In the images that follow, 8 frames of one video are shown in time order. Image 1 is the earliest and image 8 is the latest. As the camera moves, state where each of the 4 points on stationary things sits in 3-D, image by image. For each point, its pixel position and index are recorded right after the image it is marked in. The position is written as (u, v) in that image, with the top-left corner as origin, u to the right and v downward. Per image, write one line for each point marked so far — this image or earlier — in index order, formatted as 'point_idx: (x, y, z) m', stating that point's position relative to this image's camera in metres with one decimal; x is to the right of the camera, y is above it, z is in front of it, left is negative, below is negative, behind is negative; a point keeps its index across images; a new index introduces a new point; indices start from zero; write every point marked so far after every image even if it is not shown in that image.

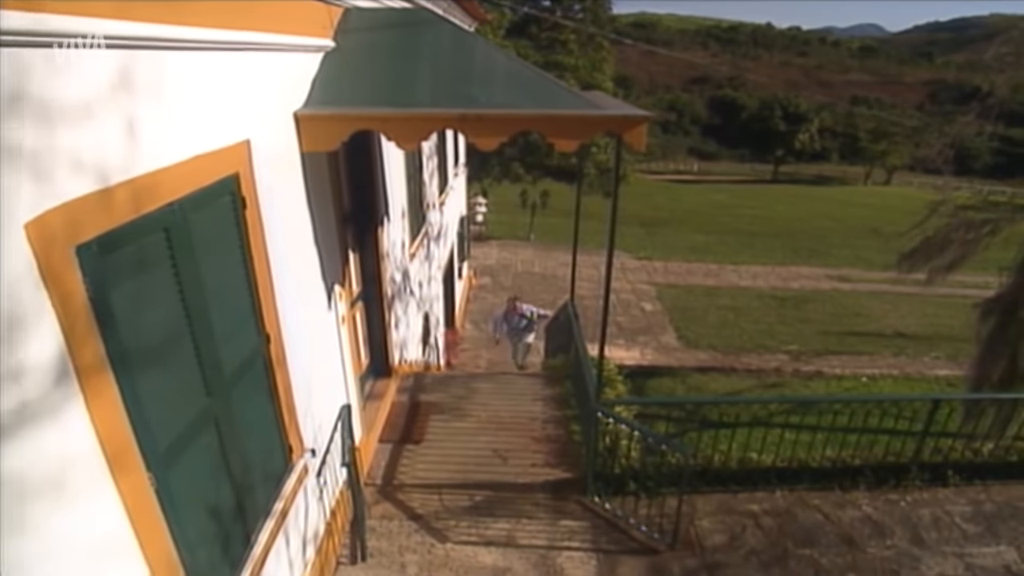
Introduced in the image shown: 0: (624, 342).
0: (+2.0, -1.0, +14.4) m
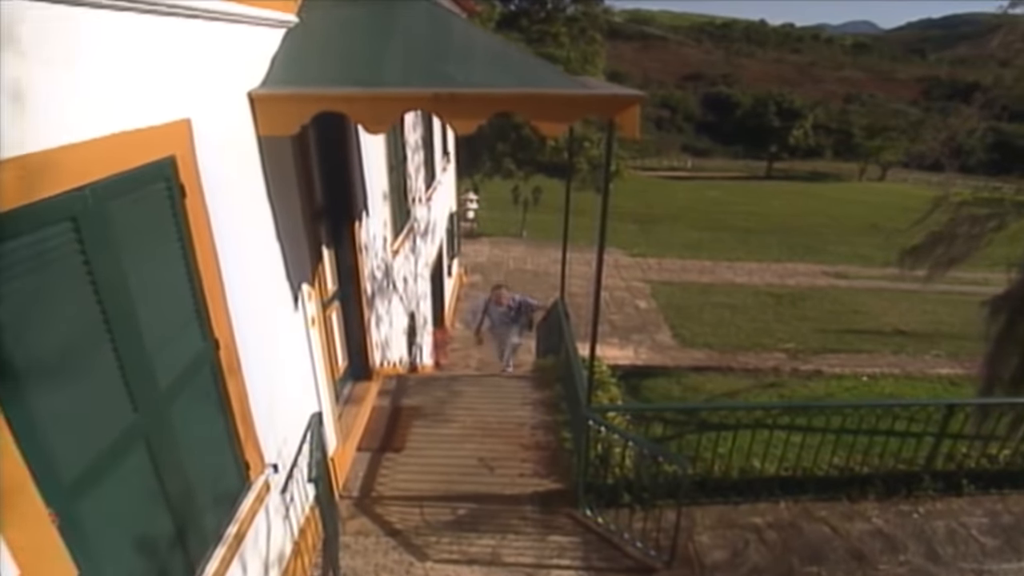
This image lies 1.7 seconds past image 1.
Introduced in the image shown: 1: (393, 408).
0: (+1.8, -0.9, +14.0) m
1: (-1.0, -1.0, +6.8) m
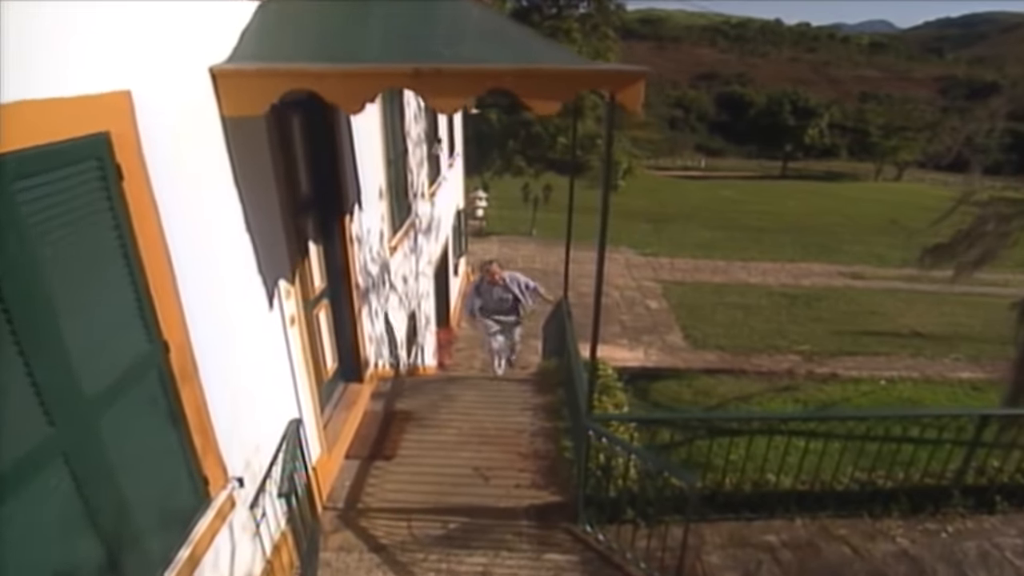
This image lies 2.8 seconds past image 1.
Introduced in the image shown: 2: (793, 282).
0: (+1.9, -0.9, +13.6) m
1: (-1.0, -1.0, +6.4) m
2: (+6.4, +0.1, +18.7) m
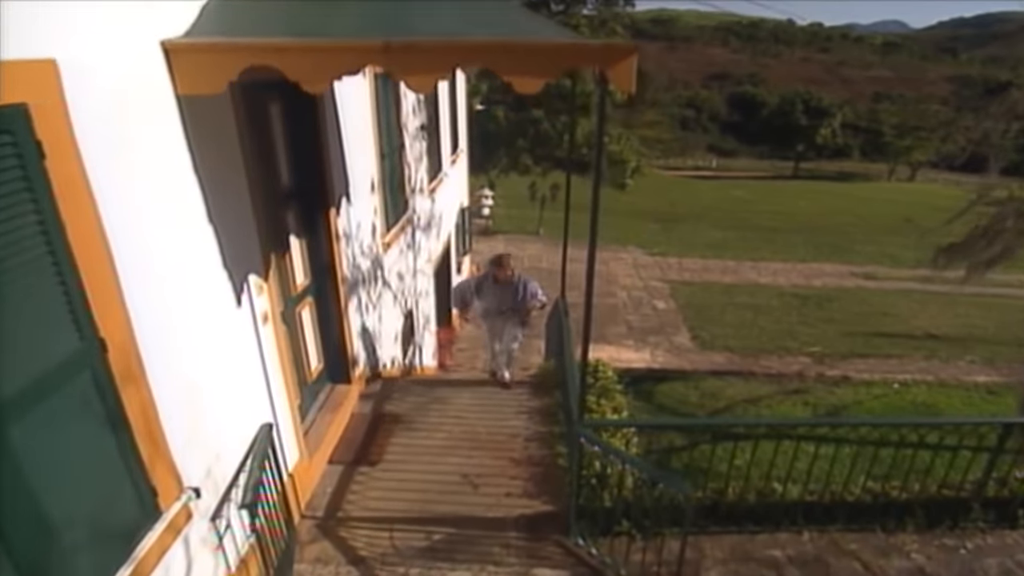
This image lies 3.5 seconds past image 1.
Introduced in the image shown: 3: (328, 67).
0: (+2.0, -0.9, +13.3) m
1: (-1.0, -1.0, +6.1) m
2: (+6.5, +0.1, +18.3) m
3: (-0.7, +0.8, +3.1) m
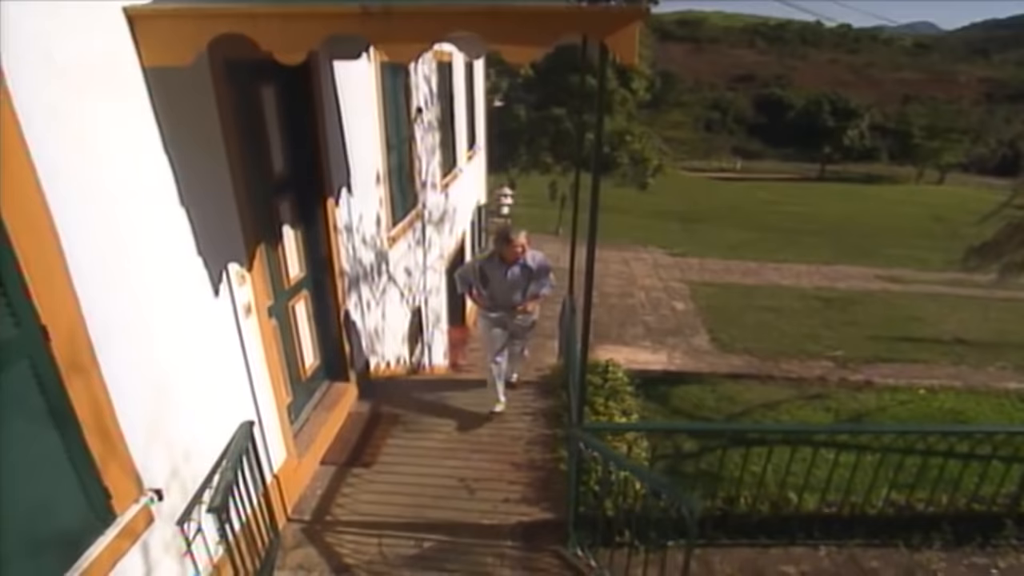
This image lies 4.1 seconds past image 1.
0: (+2.2, -0.9, +13.0) m
1: (-1.0, -0.9, +5.9) m
2: (+6.8, +0.1, +17.9) m
3: (-0.7, +0.9, +2.8) m
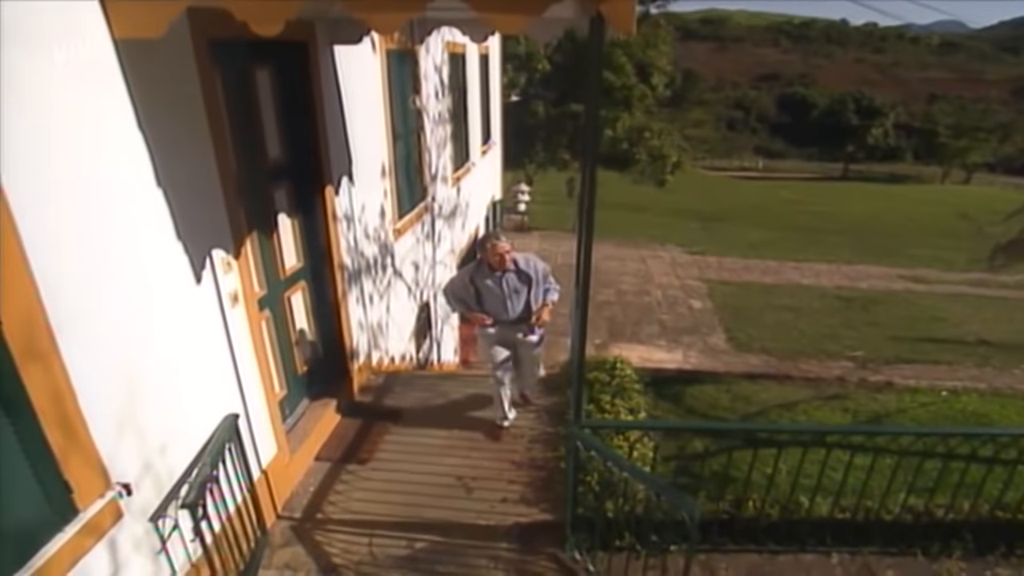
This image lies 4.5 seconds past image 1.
0: (+2.4, -0.9, +12.8) m
1: (-1.0, -0.9, +5.7) m
2: (+7.2, +0.1, +17.5) m
3: (-0.8, +0.9, +2.7) m
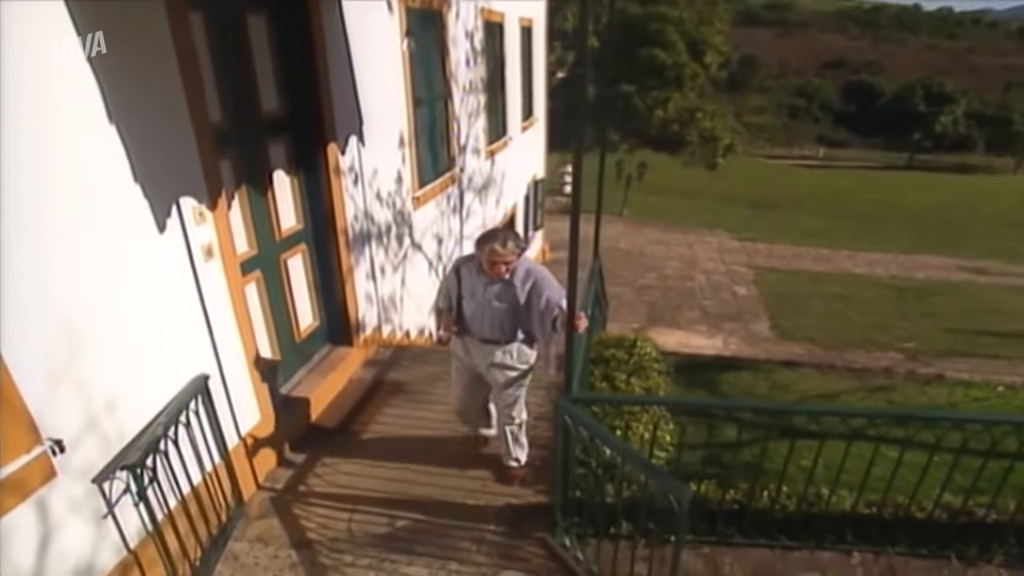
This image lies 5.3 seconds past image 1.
0: (+2.9, -0.6, +12.3) m
1: (-0.9, -0.6, +5.5) m
2: (+8.0, +0.3, +16.7) m
3: (-0.9, +1.1, +2.4) m
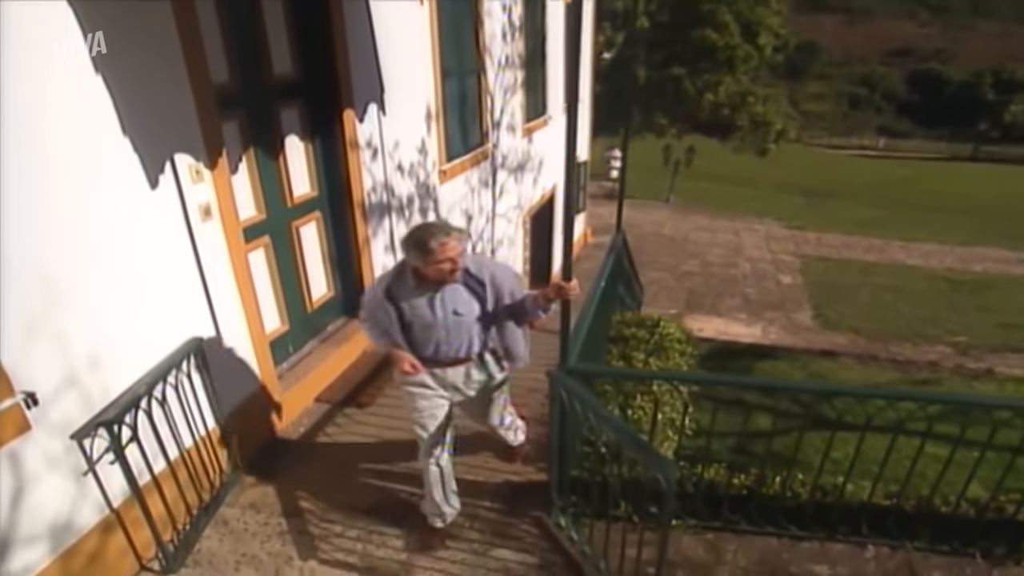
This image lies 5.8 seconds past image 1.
0: (+3.4, -0.4, +12.0) m
1: (-0.8, -0.4, +5.4) m
2: (+8.8, +0.4, +16.1) m
3: (-0.9, +1.2, +2.3) m
